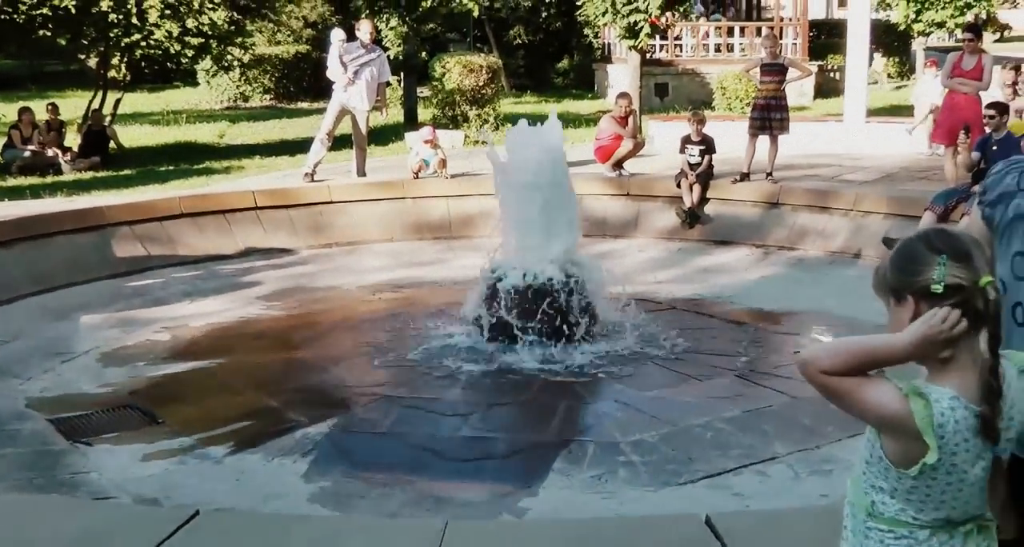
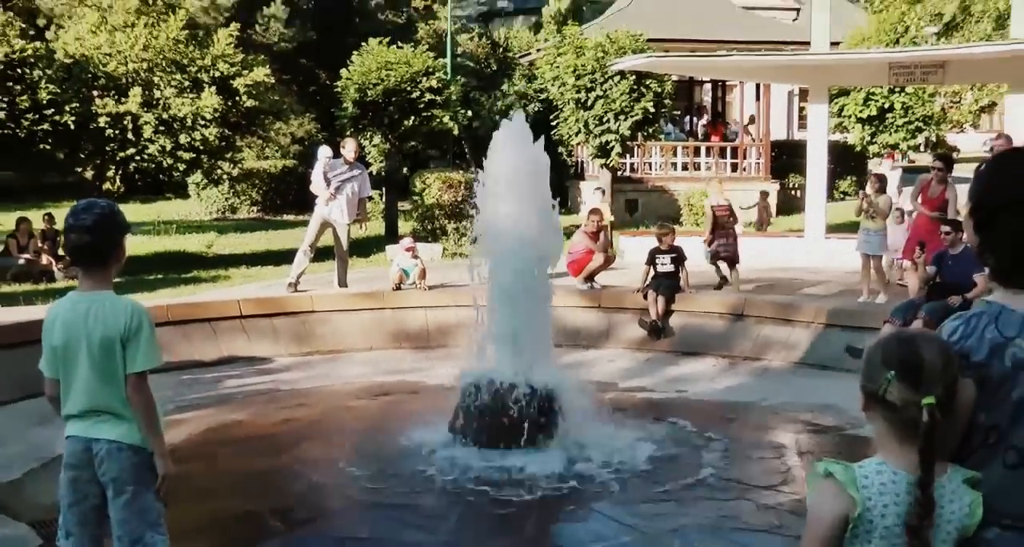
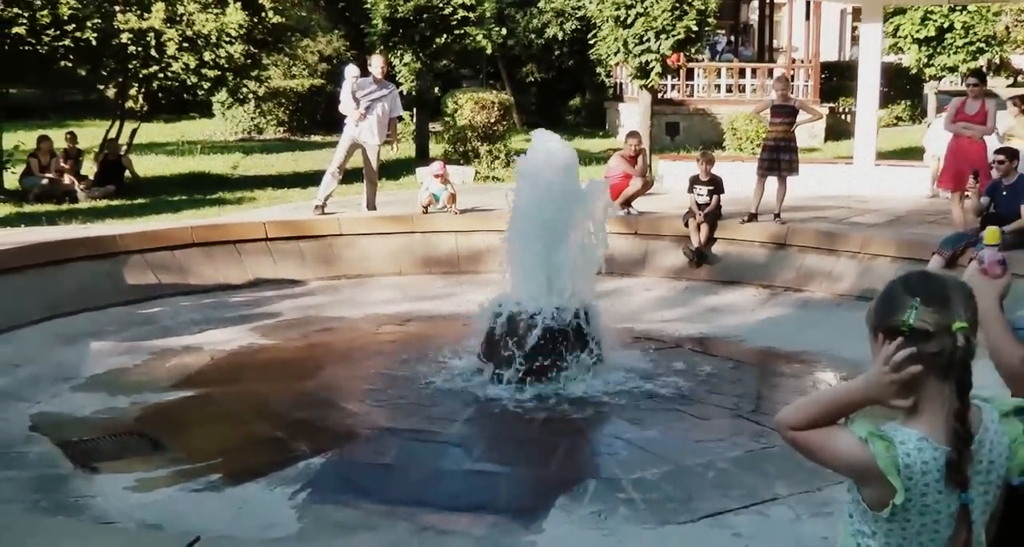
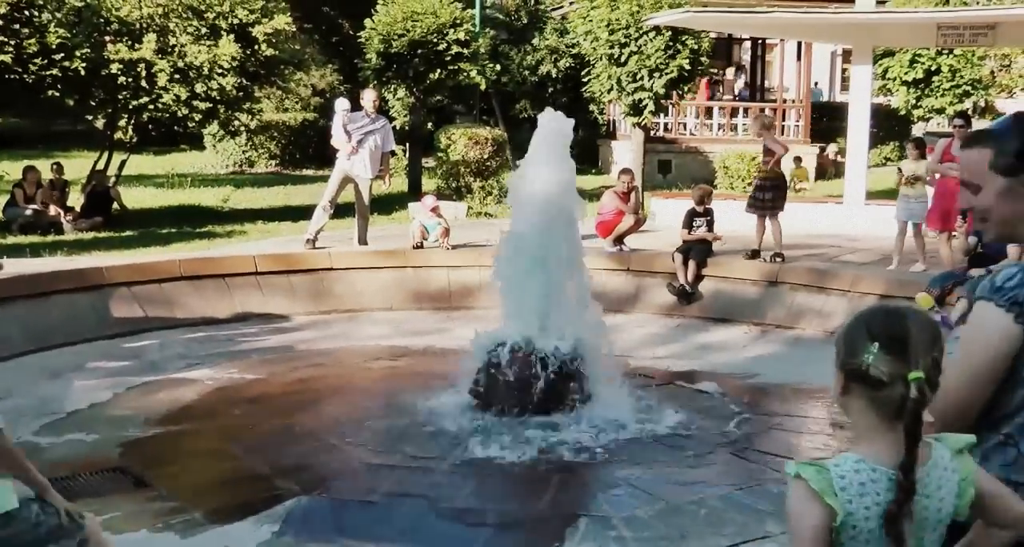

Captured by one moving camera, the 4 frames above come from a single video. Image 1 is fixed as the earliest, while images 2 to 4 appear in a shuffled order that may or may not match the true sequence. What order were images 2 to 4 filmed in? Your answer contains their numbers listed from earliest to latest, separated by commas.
3, 4, 2
